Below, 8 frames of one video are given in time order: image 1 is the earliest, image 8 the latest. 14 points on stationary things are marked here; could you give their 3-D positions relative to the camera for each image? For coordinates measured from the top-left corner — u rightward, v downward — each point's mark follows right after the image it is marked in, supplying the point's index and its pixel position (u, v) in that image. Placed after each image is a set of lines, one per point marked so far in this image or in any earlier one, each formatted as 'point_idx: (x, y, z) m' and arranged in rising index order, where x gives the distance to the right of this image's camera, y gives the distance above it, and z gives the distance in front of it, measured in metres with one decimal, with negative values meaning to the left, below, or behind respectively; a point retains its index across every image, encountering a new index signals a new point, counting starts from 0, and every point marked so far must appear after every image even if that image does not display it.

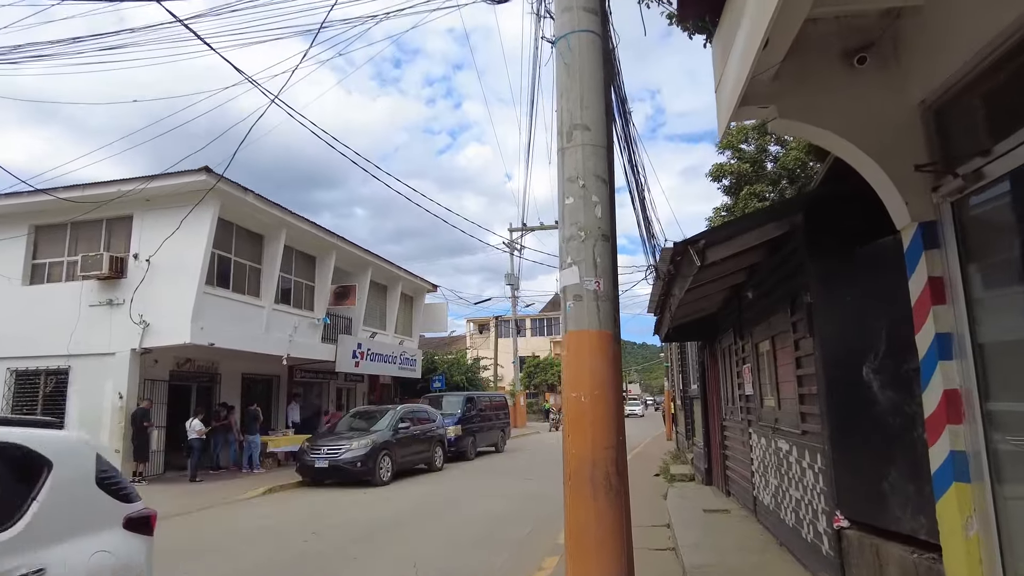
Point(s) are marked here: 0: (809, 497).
0: (+2.1, -1.5, +4.7) m
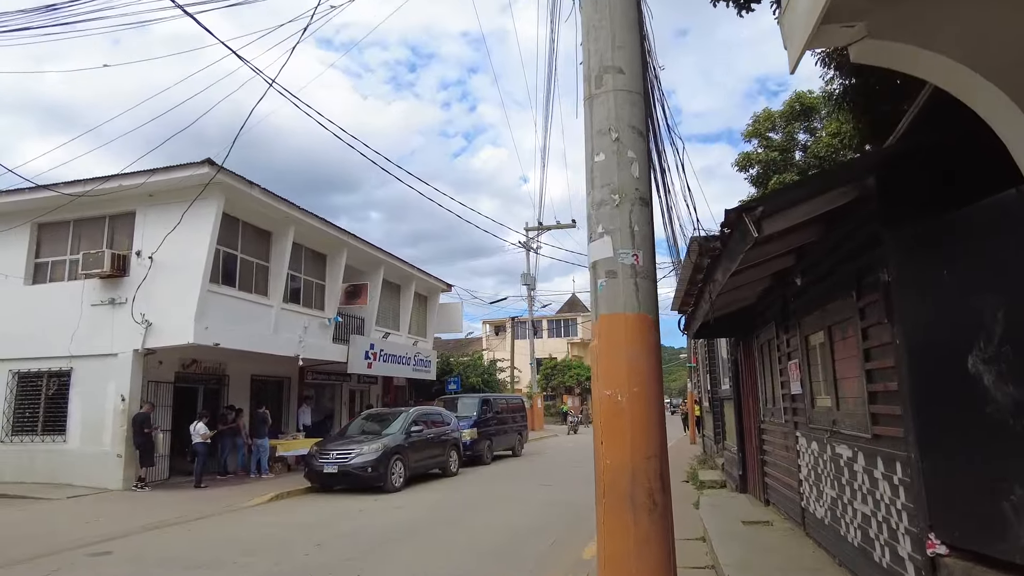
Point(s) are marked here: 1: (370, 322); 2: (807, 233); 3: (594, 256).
0: (+2.2, -1.4, +4.0) m
1: (-4.2, -1.0, +19.3) m
2: (+2.0, +0.4, +4.6) m
3: (+0.4, +0.2, +3.2) m
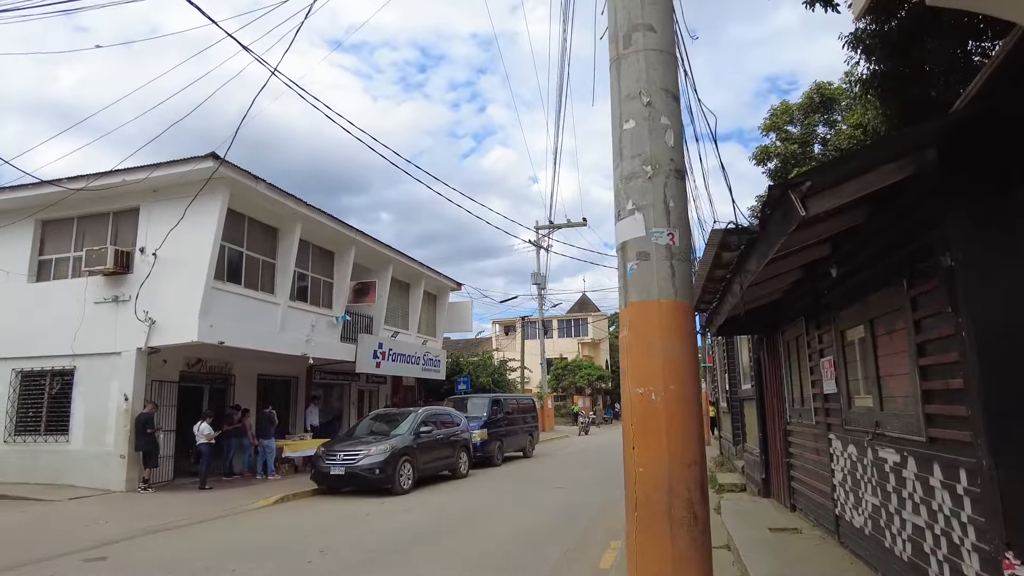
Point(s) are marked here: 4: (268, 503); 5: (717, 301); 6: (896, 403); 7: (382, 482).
0: (+2.3, -1.3, +3.6) m
1: (-3.8, -0.9, +19.0) m
2: (+2.1, +0.5, +4.2) m
3: (+0.5, +0.2, +2.9) m
4: (-4.3, -3.8, +11.7) m
5: (+2.1, -0.1, +6.7) m
6: (+2.5, -0.7, +4.2) m
7: (-2.4, -3.5, +12.0) m
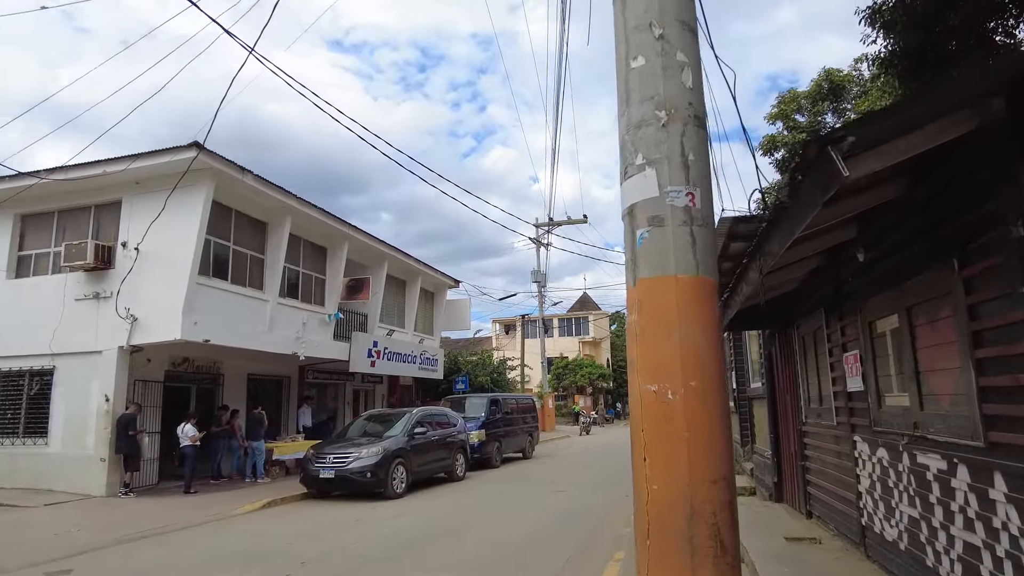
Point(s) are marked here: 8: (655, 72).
0: (+2.3, -1.2, +3.1) m
1: (-3.9, -0.8, +18.5) m
2: (+2.1, +0.6, +3.7) m
3: (+0.4, +0.3, +2.3) m
4: (-4.3, -3.7, +11.1) m
5: (+2.0, 0.0, +6.2) m
6: (+2.4, -0.6, +3.7) m
7: (-2.4, -3.5, +11.5) m
8: (+0.5, +0.8, +2.4) m
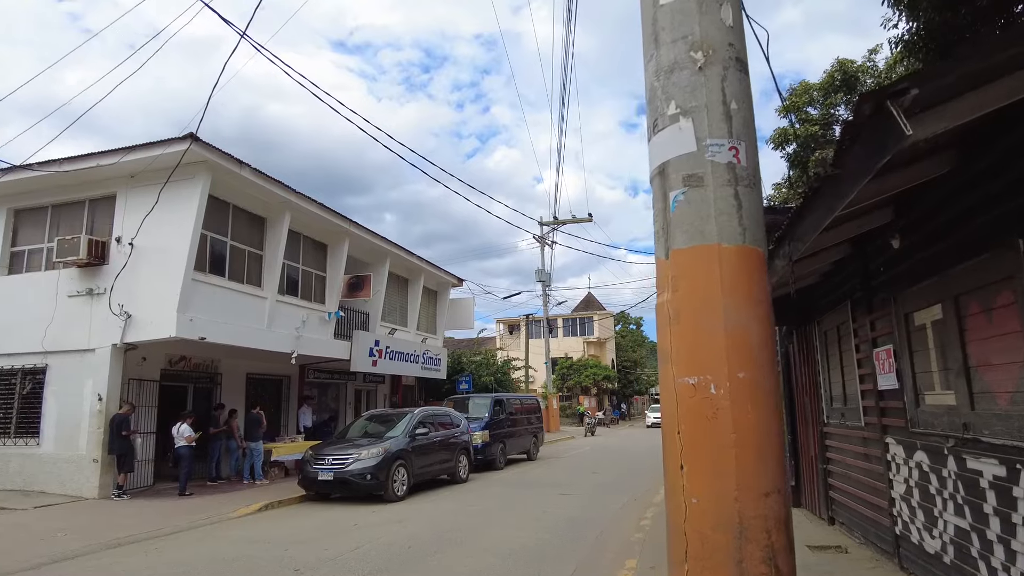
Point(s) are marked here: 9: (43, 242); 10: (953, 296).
0: (+2.3, -1.1, +2.7) m
1: (-3.8, -0.8, +18.1) m
2: (+2.1, +0.6, +3.3) m
3: (+0.4, +0.4, +2.0) m
4: (-4.3, -3.6, +10.8) m
5: (+2.1, 0.0, +5.8) m
6: (+2.4, -0.6, +3.3) m
7: (-2.3, -3.4, +11.1) m
8: (+0.5, +0.9, +2.0) m
9: (-9.1, +0.9, +12.8) m
10: (+2.5, 0.0, +3.8) m
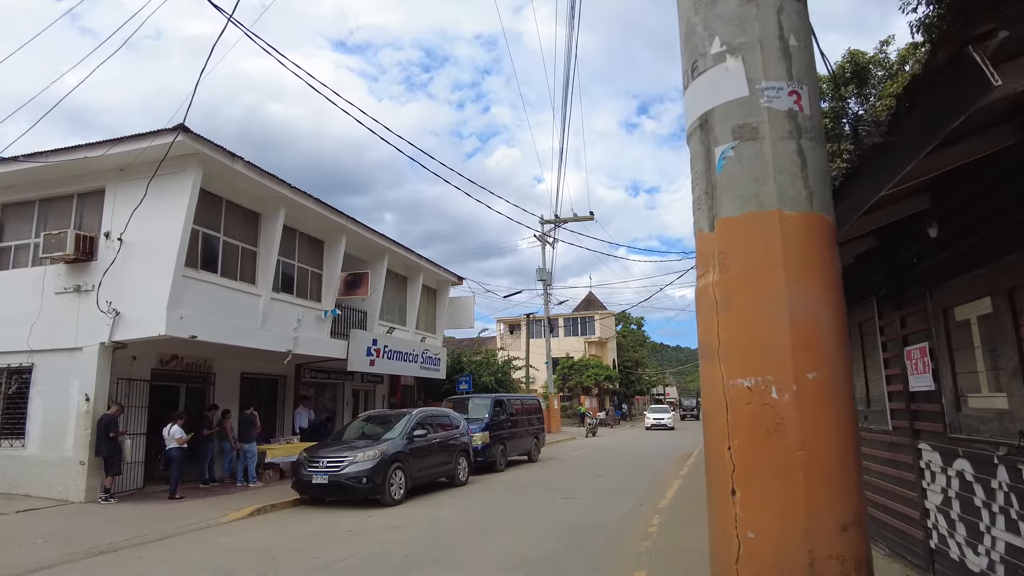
0: (+2.3, -1.1, +2.3) m
1: (-3.7, -0.7, +17.7) m
2: (+2.1, +0.7, +2.9) m
3: (+0.5, +0.4, +1.6) m
4: (-4.3, -3.6, +10.4) m
5: (+2.1, +0.1, +5.4) m
6: (+2.4, -0.5, +2.9) m
7: (-2.3, -3.3, +10.8) m
8: (+0.6, +0.9, +1.6) m
9: (-9.1, +0.9, +12.4) m
10: (+2.5, 0.0, +3.4) m
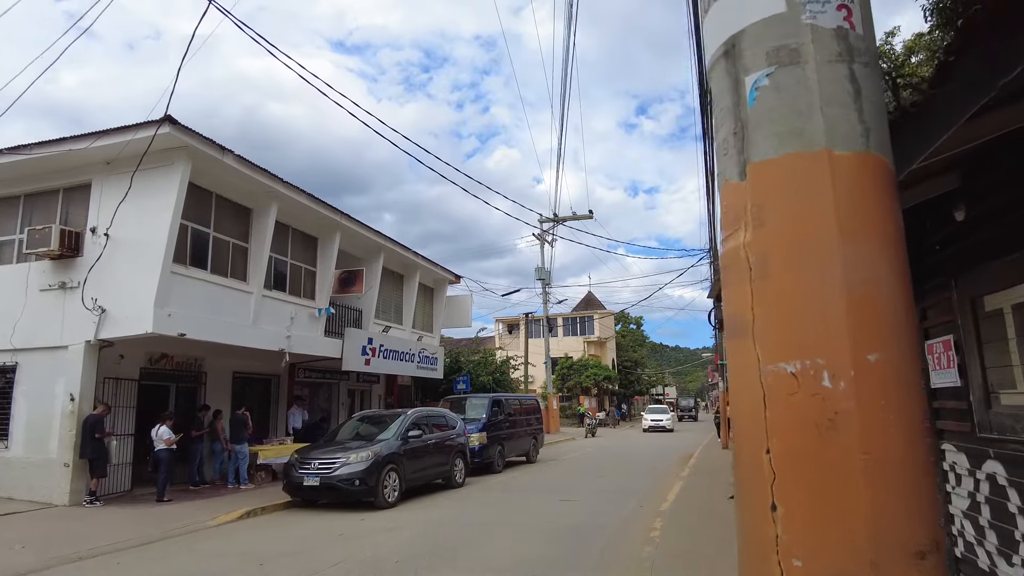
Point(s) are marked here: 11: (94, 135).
0: (+2.3, -1.0, +2.0) m
1: (-3.8, -0.7, +17.4) m
2: (+2.1, +0.7, +2.6) m
3: (+0.4, +0.5, +1.3) m
4: (-4.3, -3.5, +10.1) m
5: (+2.0, +0.2, +5.1) m
6: (+2.4, -0.4, +2.6) m
7: (-2.4, -3.3, +10.5) m
8: (+0.5, +1.0, +1.3) m
9: (-9.1, +1.0, +12.1) m
10: (+2.5, +0.1, +3.1) m
11: (-6.8, +2.5, +10.8) m
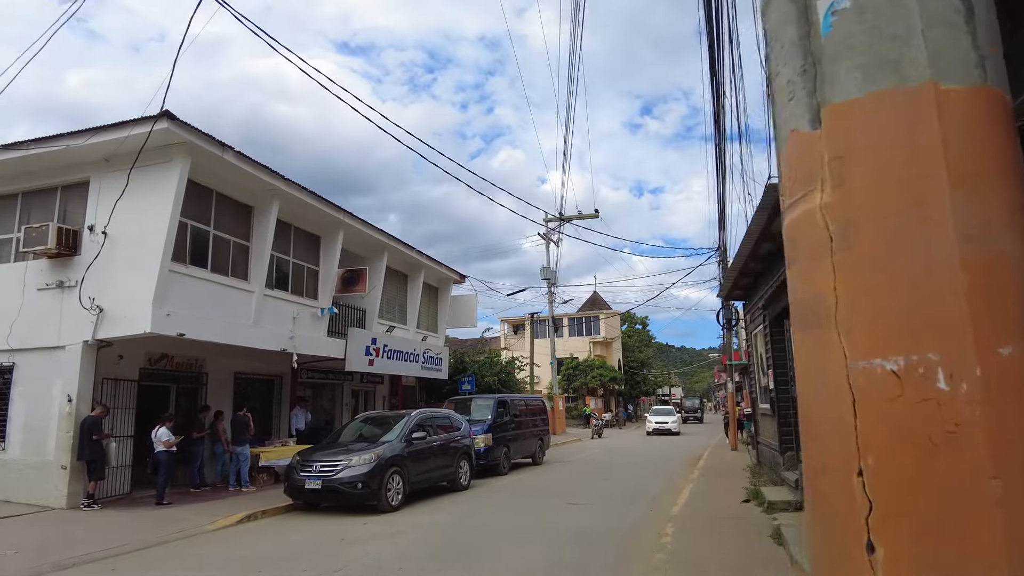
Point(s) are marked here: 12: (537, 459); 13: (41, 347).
0: (+2.3, -1.0, +1.7) m
1: (-3.7, -0.7, +17.2) m
2: (+2.1, +0.8, +2.3) m
3: (+0.4, +0.5, +1.0) m
4: (-4.2, -3.5, +9.9) m
5: (+2.1, +0.2, +4.8) m
6: (+2.4, -0.4, +2.4) m
7: (-2.3, -3.3, +10.2) m
8: (+0.5, +1.0, +1.0) m
9: (-9.0, +1.0, +11.9) m
10: (+2.5, +0.1, +2.8) m
11: (-6.7, +2.5, +10.6) m
12: (+0.7, -4.7, +18.3) m
13: (-7.8, -1.0, +11.0) m
